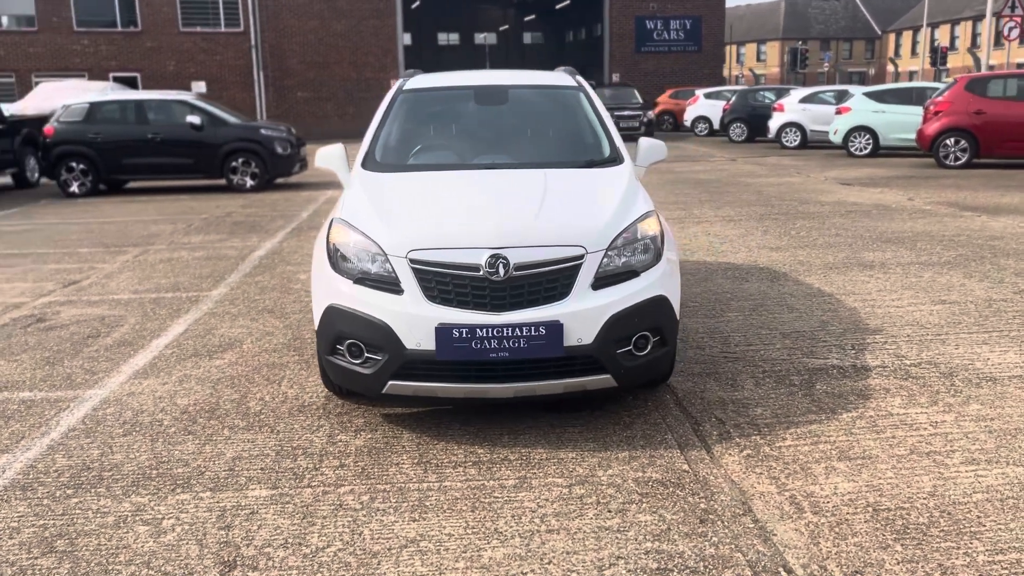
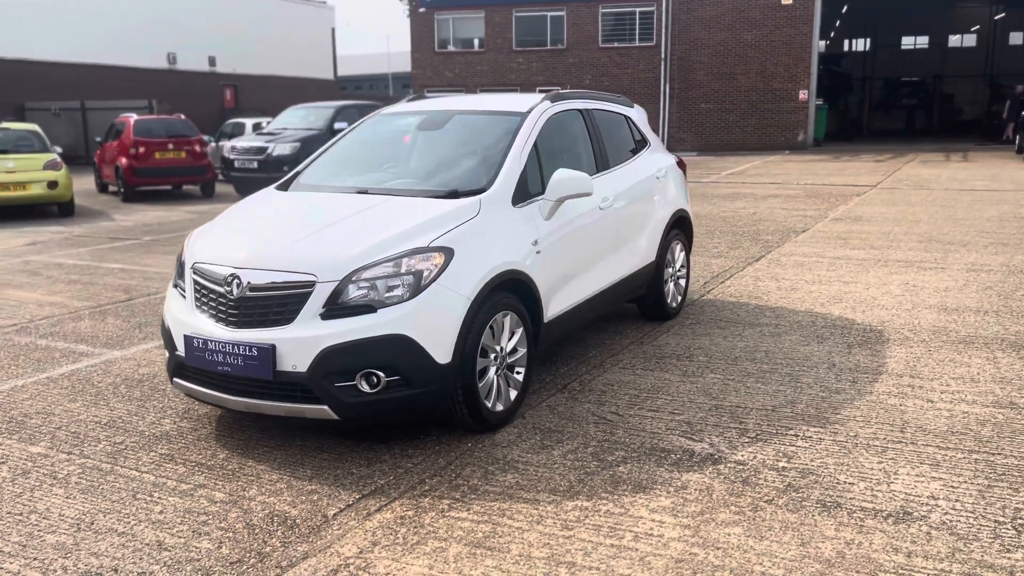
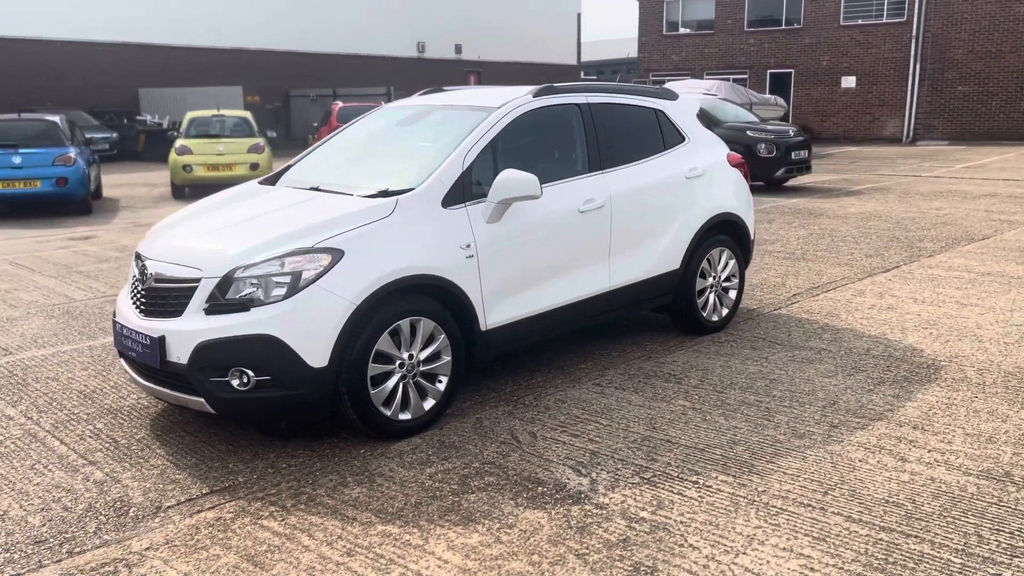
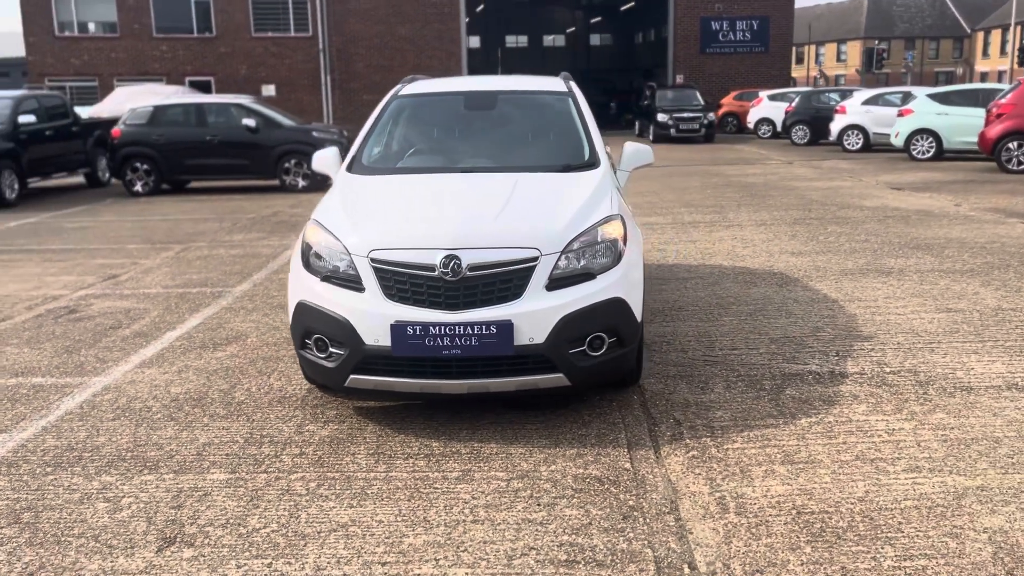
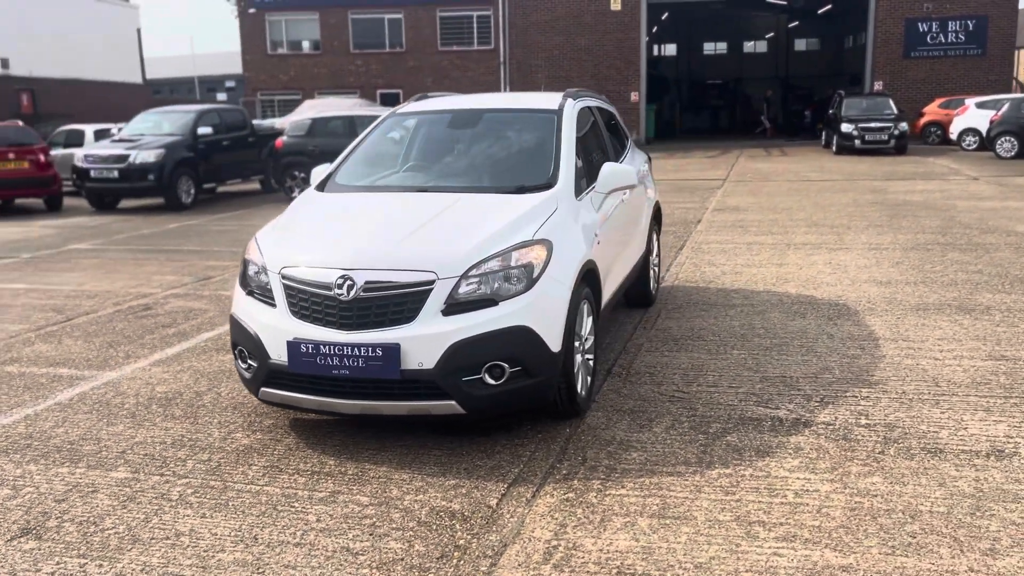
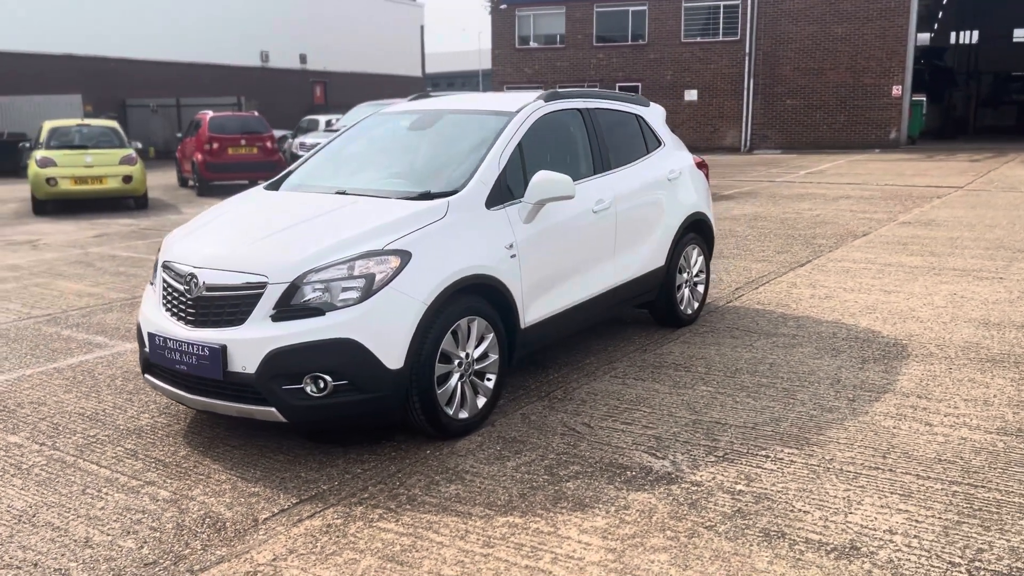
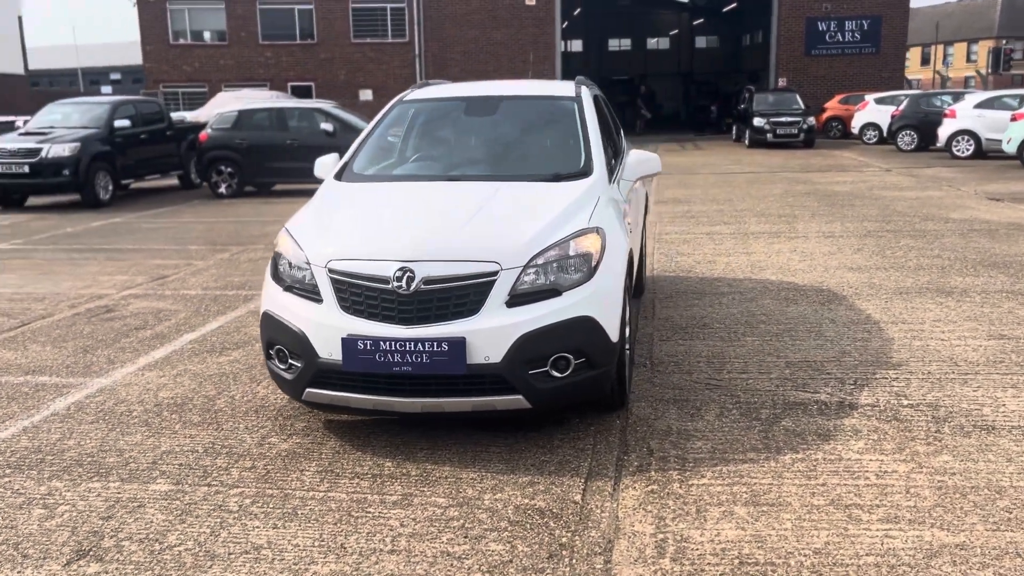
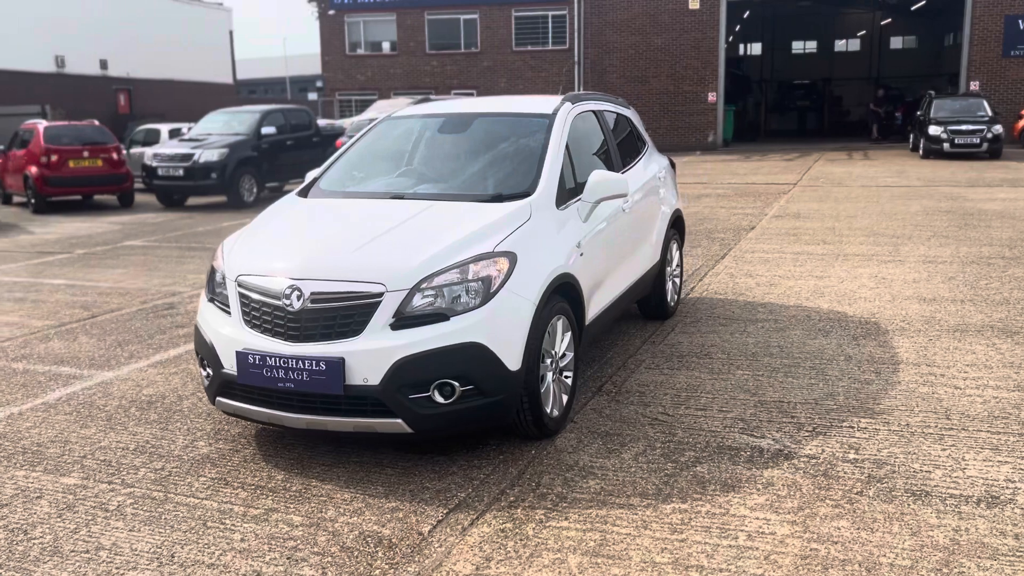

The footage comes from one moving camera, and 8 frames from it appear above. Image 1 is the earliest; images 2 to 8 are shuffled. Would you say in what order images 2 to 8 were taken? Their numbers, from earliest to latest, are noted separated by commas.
4, 7, 5, 8, 2, 6, 3
